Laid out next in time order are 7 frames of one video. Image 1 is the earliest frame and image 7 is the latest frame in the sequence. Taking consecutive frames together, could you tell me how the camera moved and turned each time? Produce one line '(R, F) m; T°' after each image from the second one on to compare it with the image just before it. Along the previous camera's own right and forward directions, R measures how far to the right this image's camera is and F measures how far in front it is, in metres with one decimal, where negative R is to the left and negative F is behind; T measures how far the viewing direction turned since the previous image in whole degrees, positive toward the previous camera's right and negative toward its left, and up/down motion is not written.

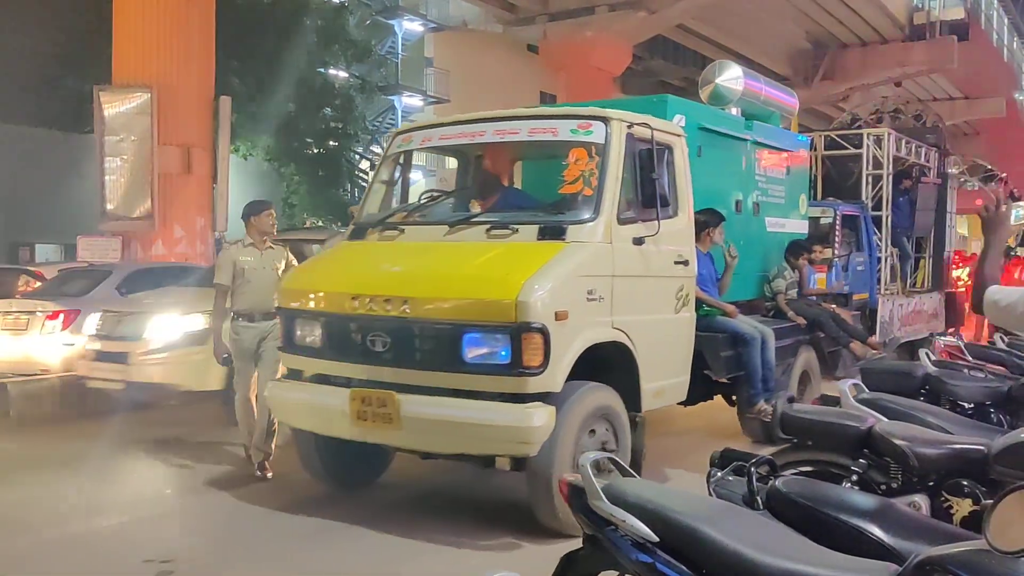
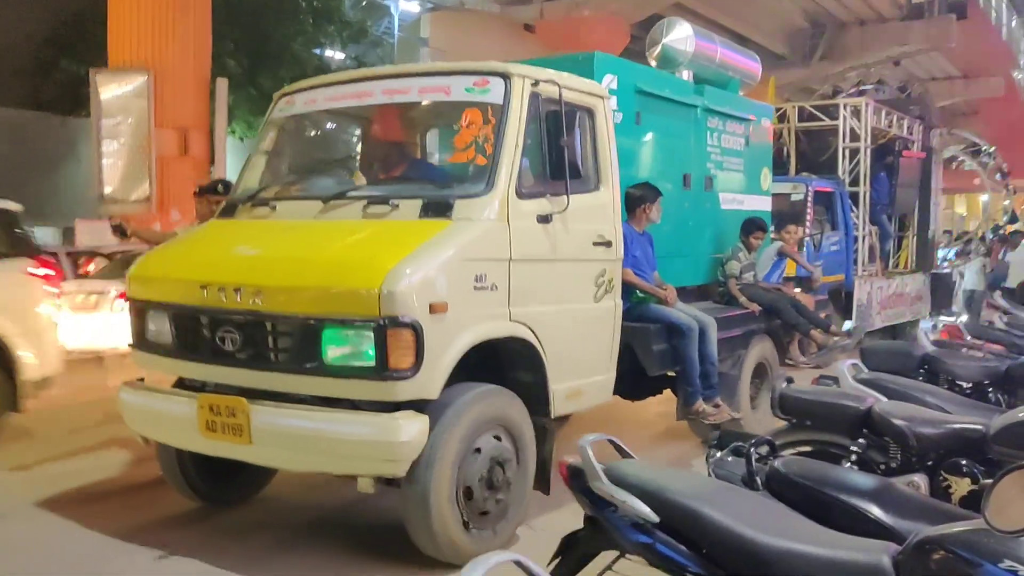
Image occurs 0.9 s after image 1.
(+0.5, +0.6) m; 0°
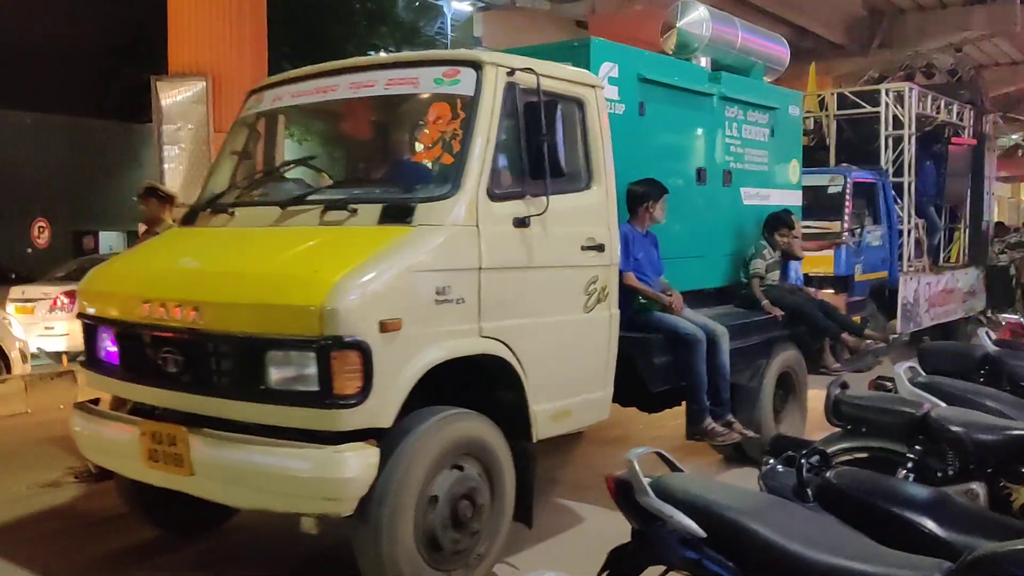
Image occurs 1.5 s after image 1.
(+0.3, +0.4) m; -3°
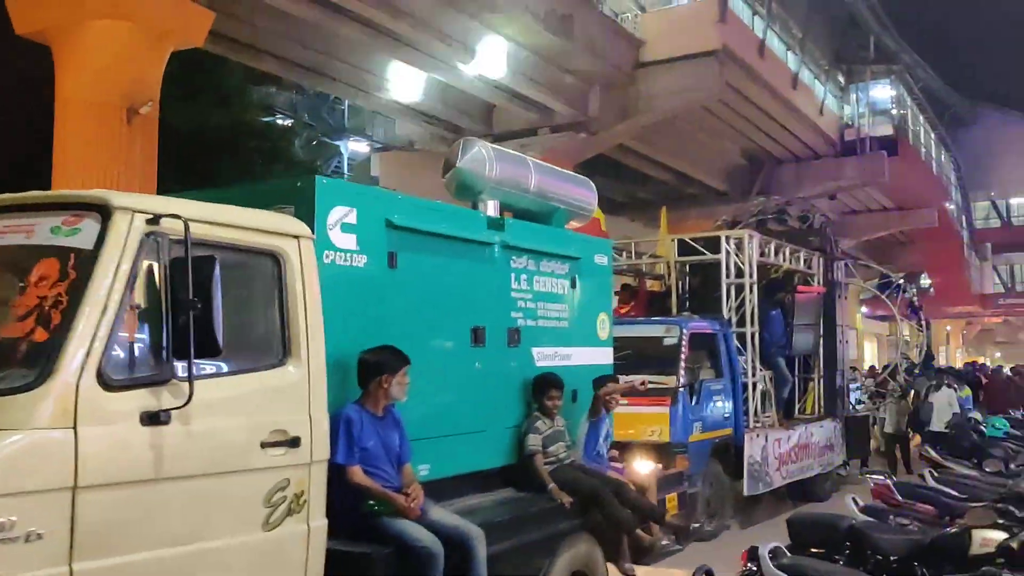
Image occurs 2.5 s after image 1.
(+0.7, +0.7) m; +7°
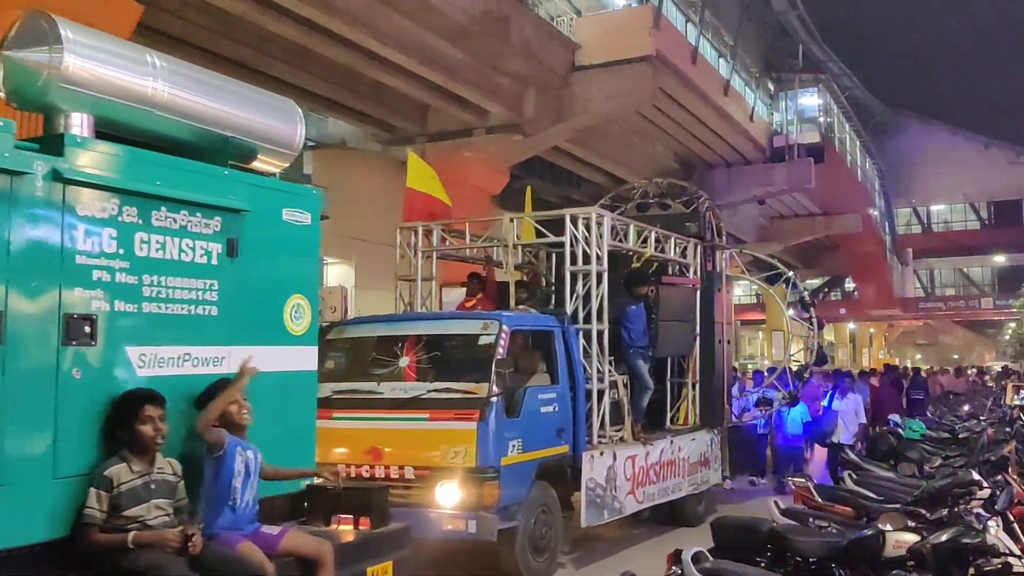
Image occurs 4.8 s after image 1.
(+0.4, +0.6) m; +4°
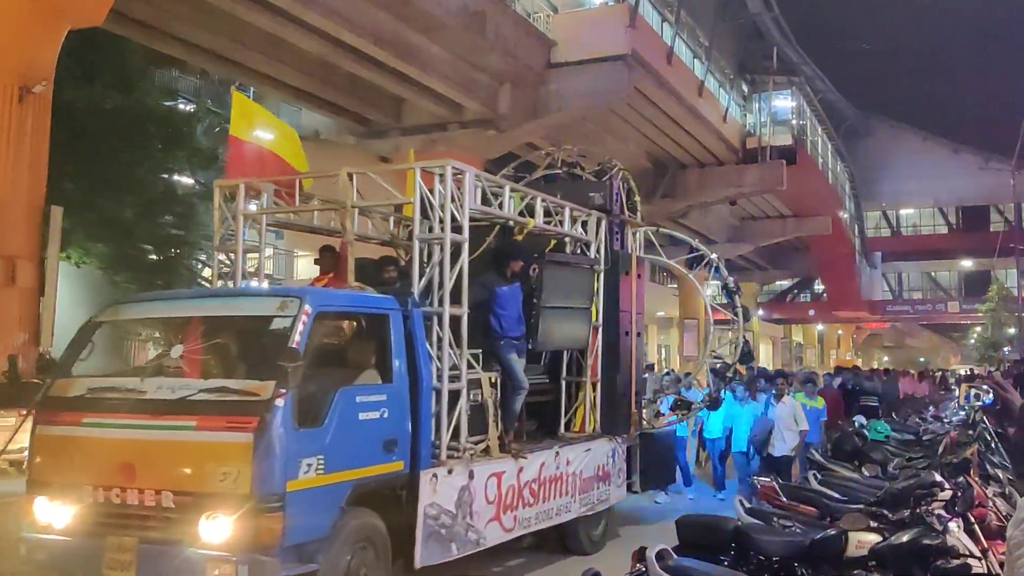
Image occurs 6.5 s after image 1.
(+0.1, +0.2) m; +2°
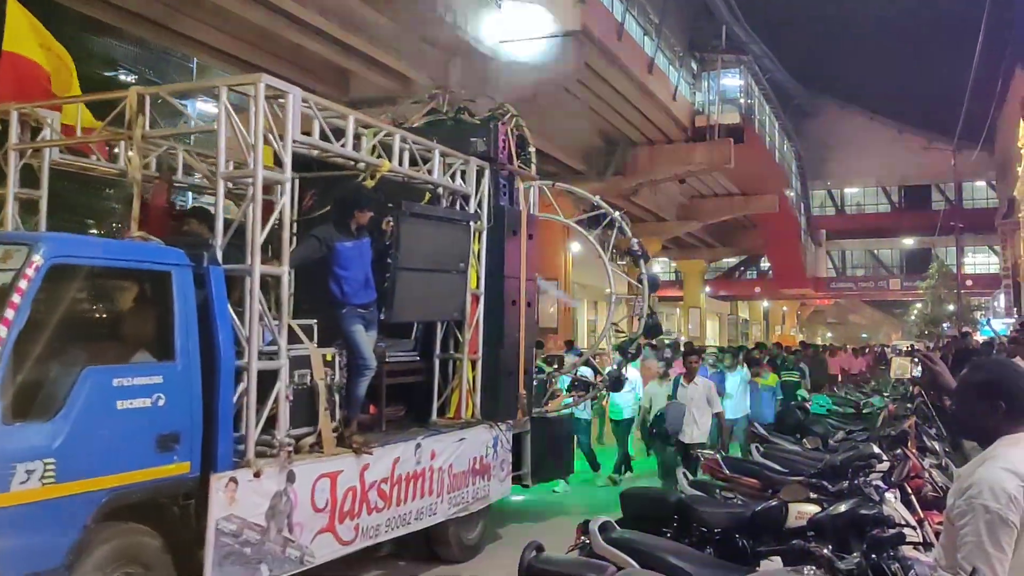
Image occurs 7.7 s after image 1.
(+0.2, +0.2) m; +3°
